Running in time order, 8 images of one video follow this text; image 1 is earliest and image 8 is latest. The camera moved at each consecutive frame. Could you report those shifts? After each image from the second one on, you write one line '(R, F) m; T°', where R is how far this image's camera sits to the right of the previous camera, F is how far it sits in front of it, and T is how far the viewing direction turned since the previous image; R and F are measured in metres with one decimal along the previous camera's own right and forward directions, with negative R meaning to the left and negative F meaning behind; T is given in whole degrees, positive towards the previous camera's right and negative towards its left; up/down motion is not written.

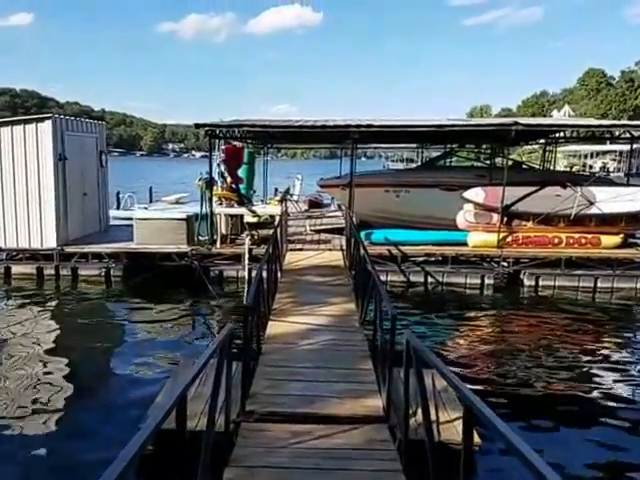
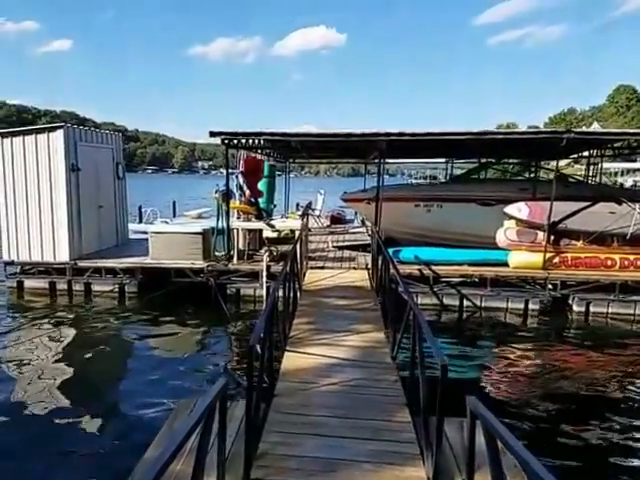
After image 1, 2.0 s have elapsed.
(0.0, +0.7) m; -2°
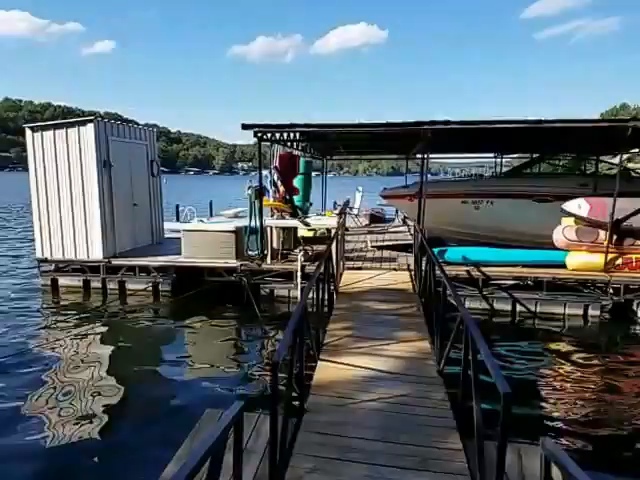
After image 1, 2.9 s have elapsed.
(0.0, +0.5) m; -3°
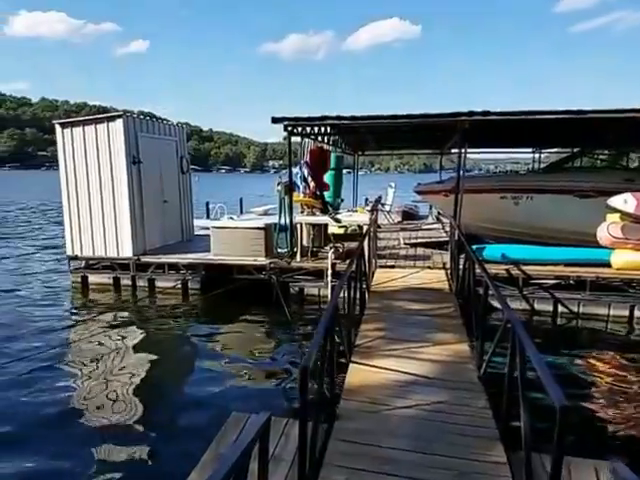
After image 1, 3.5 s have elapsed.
(0.0, +0.2) m; -2°
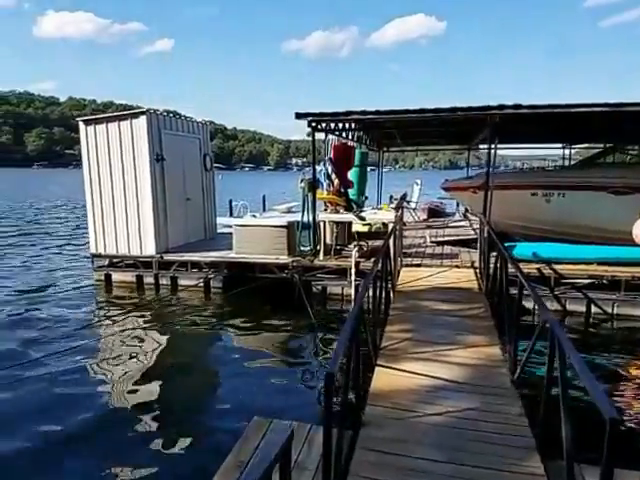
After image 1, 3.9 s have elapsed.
(0.0, +0.2) m; -2°
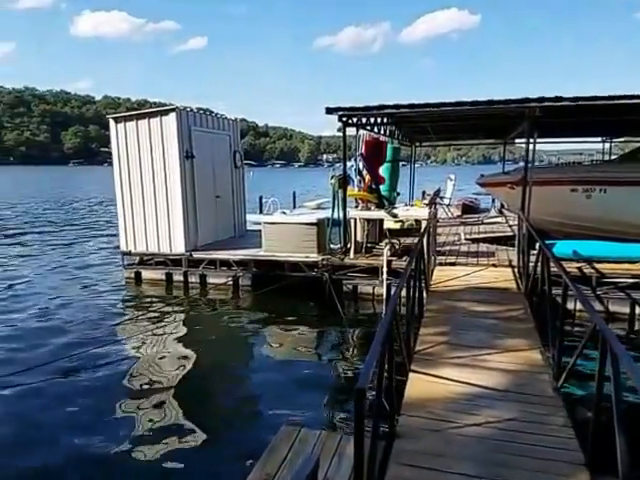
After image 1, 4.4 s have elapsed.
(0.0, +0.2) m; -2°
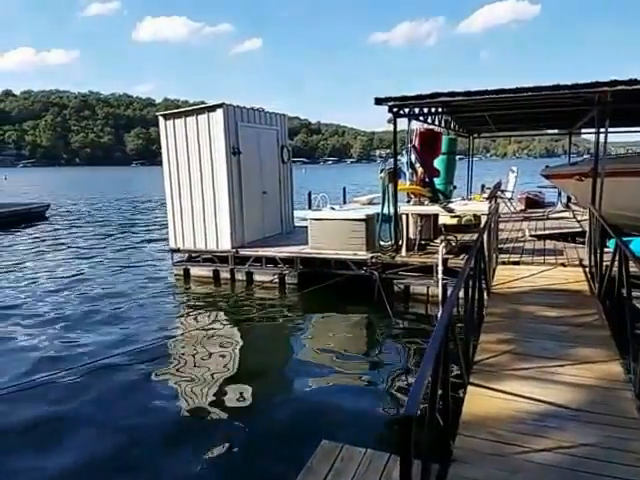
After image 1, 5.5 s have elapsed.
(0.0, +0.4) m; -4°
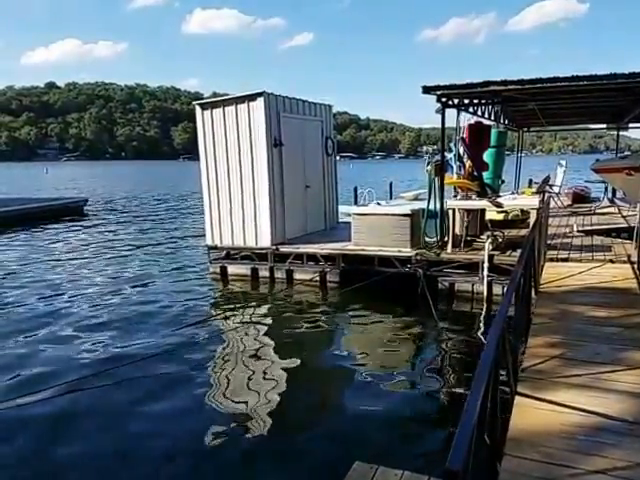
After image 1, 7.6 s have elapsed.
(0.0, +0.2) m; -4°
